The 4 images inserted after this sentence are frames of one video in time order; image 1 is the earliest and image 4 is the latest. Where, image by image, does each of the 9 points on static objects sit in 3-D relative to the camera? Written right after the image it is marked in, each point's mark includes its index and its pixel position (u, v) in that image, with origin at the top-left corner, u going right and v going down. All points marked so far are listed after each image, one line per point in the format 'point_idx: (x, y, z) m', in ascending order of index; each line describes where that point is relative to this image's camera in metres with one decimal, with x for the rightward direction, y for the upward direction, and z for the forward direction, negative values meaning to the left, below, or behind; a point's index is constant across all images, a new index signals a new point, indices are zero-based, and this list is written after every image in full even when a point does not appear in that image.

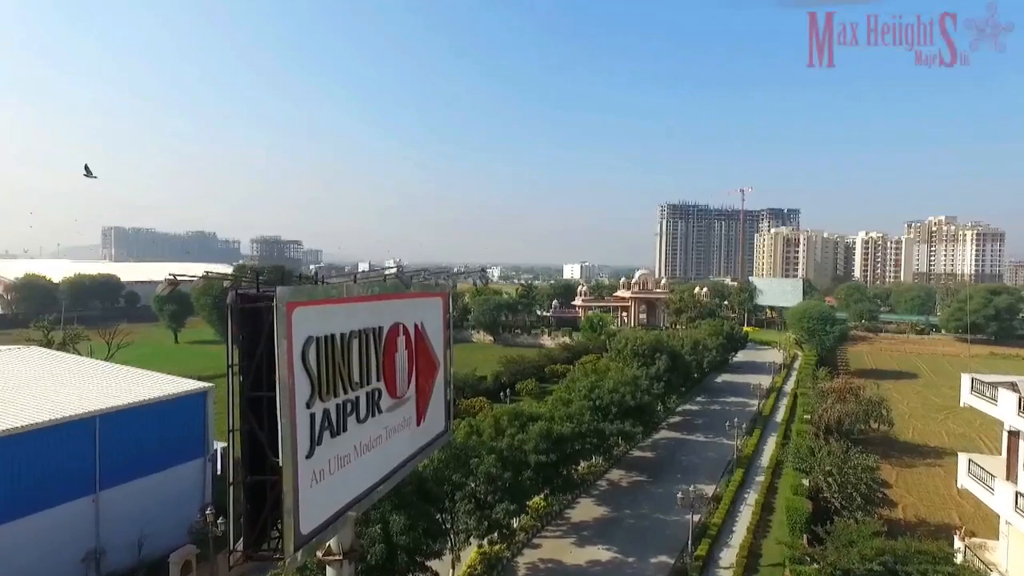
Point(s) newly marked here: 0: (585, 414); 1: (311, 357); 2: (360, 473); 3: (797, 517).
0: (+2.0, -3.4, +18.4) m
1: (-1.8, -0.6, +6.0) m
2: (-1.6, -1.9, +7.2) m
3: (+6.3, -5.1, +15.1) m
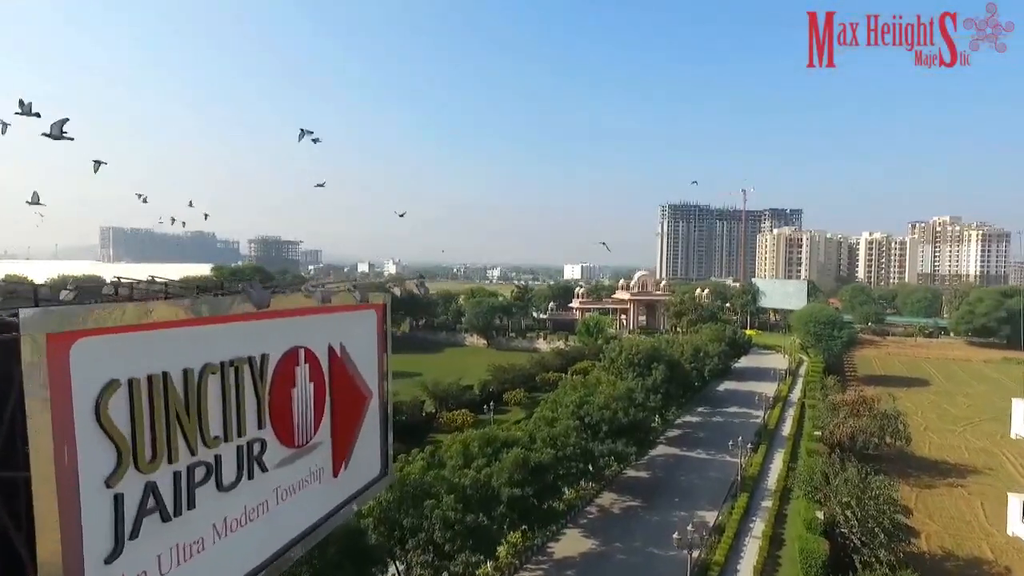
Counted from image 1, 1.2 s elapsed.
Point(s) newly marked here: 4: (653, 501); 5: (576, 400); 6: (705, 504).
0: (+1.4, -3.5, +16.4) m
1: (-2.3, -0.7, +4.0) m
2: (-2.1, -2.1, +5.2) m
3: (+5.7, -5.2, +13.2) m
4: (+3.9, -5.8, +18.8) m
5: (+1.7, -3.0, +18.6) m
6: (+5.2, -5.8, +18.5) m
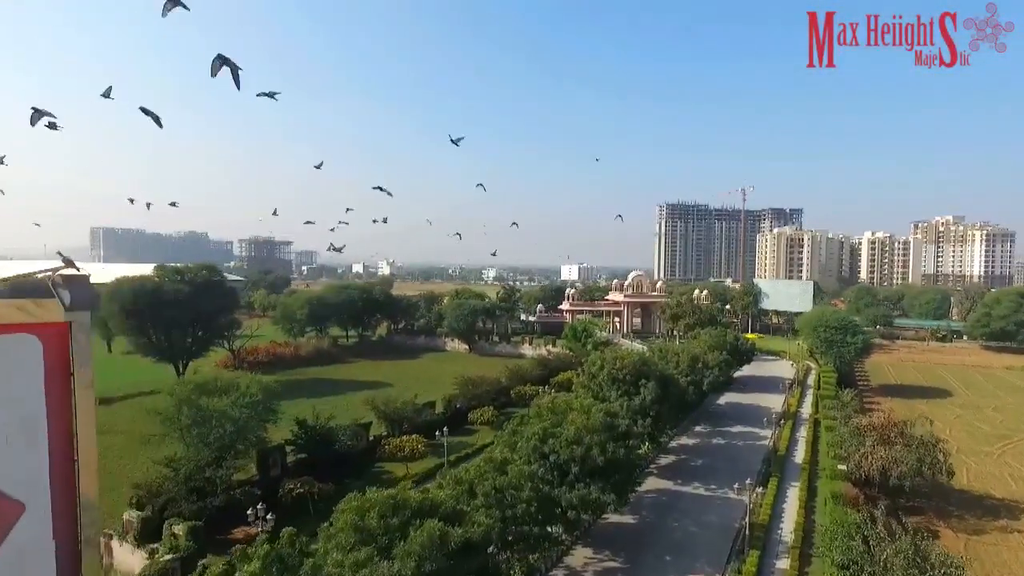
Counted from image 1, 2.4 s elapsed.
0: (+0.3, -3.5, +12.4) m
1: (-3.5, -0.7, 0.0) m
2: (-3.3, -2.1, +1.2) m
3: (+4.6, -5.2, +9.2) m
4: (+2.7, -5.8, +14.8) m
5: (+0.6, -3.1, +14.6) m
6: (+4.1, -5.9, +14.5) m
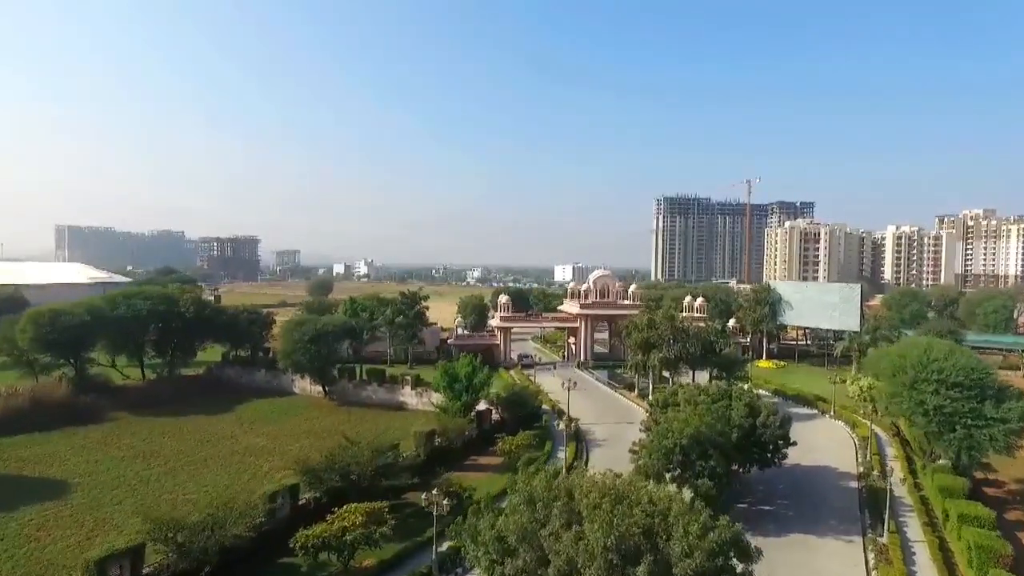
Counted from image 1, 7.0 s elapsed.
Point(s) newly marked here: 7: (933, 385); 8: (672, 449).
0: (-5.7, -3.9, -6.6) m
1: (-9.5, -1.1, -18.9) m
2: (-9.3, -2.4, -17.8) m
3: (-1.4, -5.6, -9.9) m
4: (-3.2, -6.2, -4.3) m
5: (-5.4, -3.4, -4.4) m
6: (-1.9, -6.2, -4.5) m
7: (+11.3, -2.5, +18.5) m
8: (+4.1, -2.8, +14.3) m
